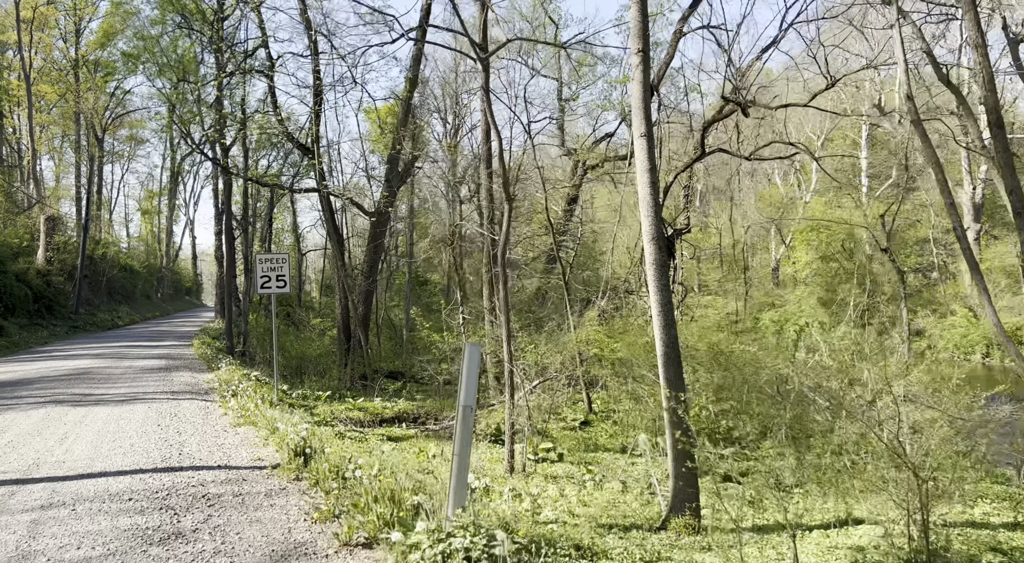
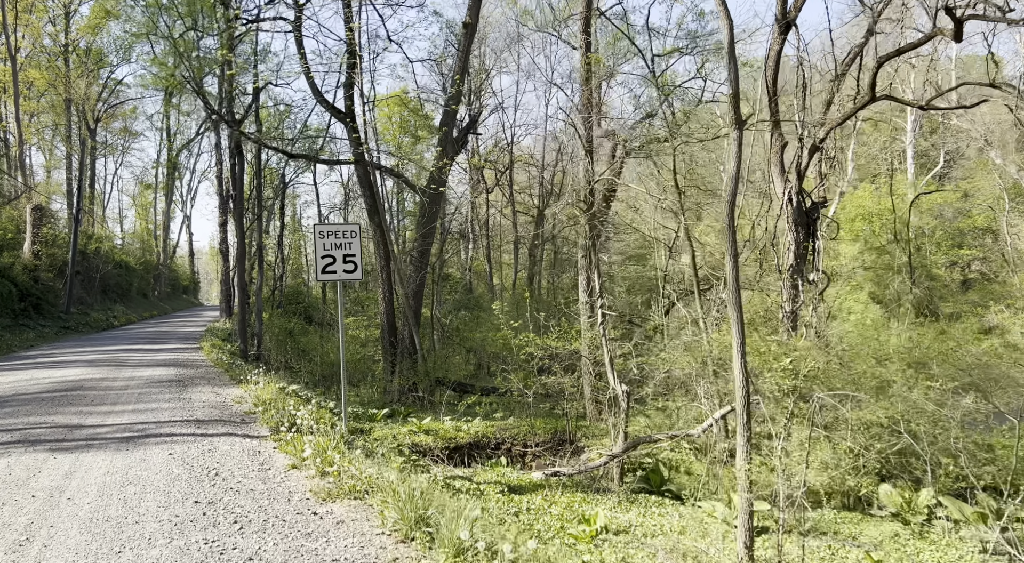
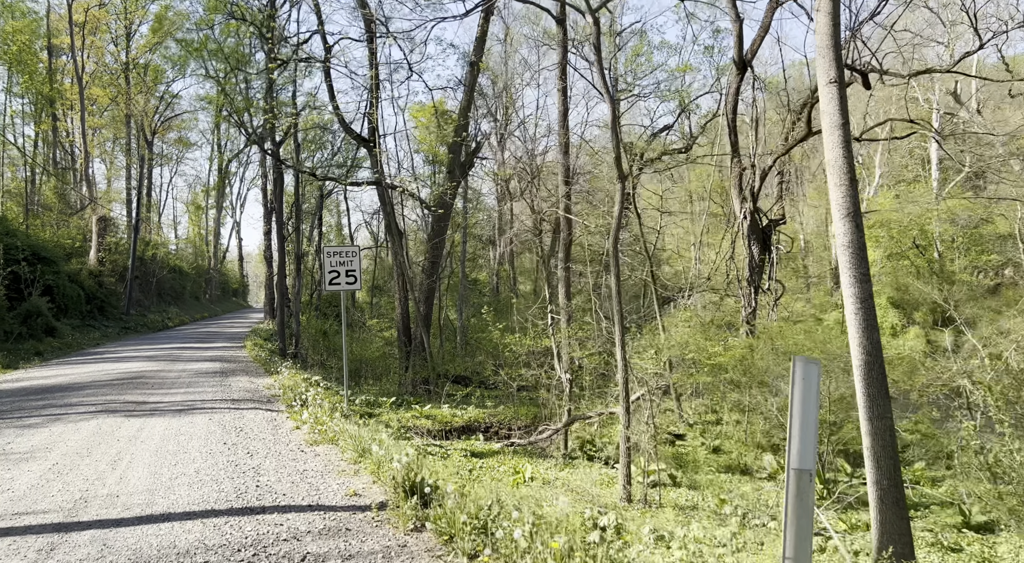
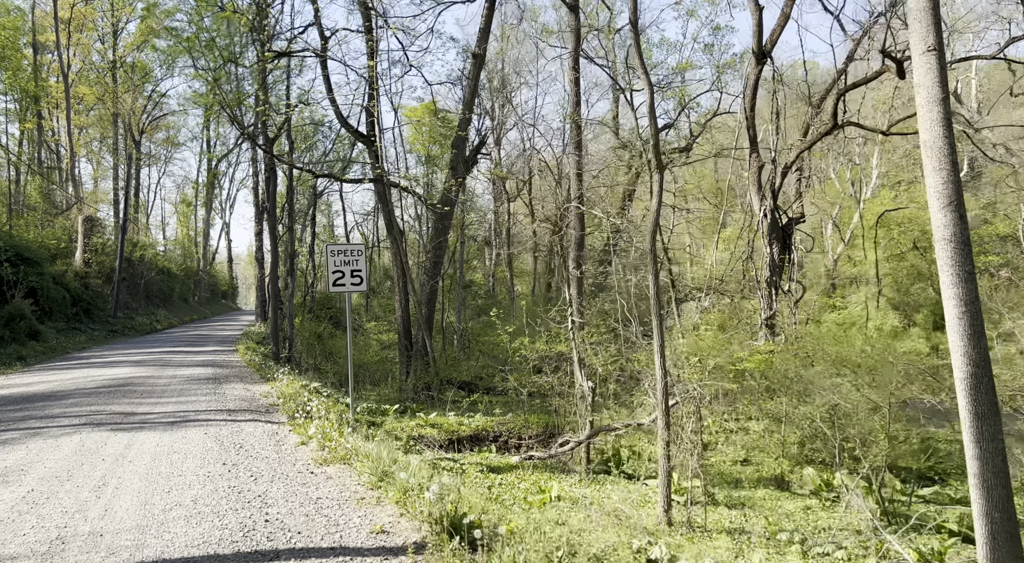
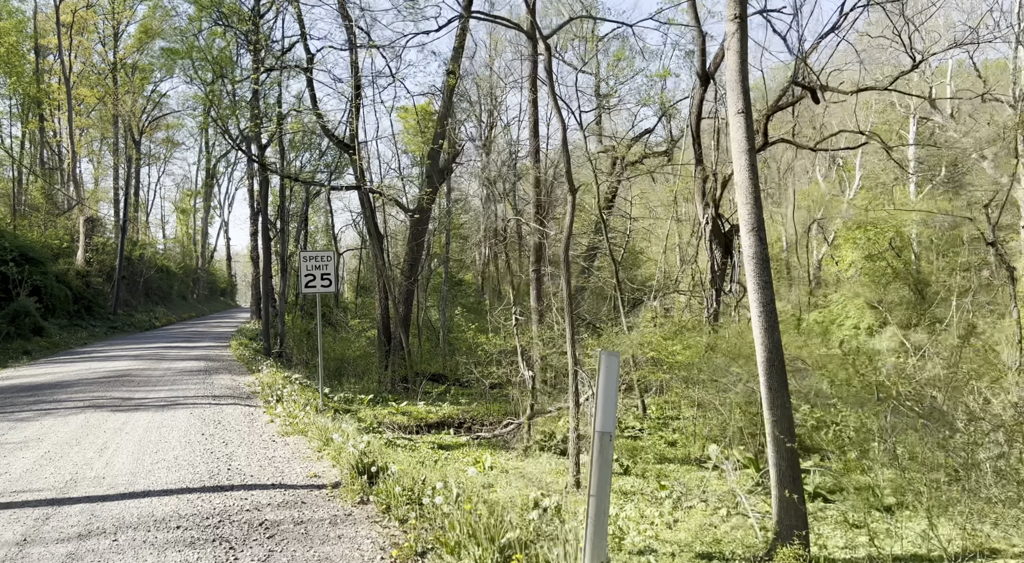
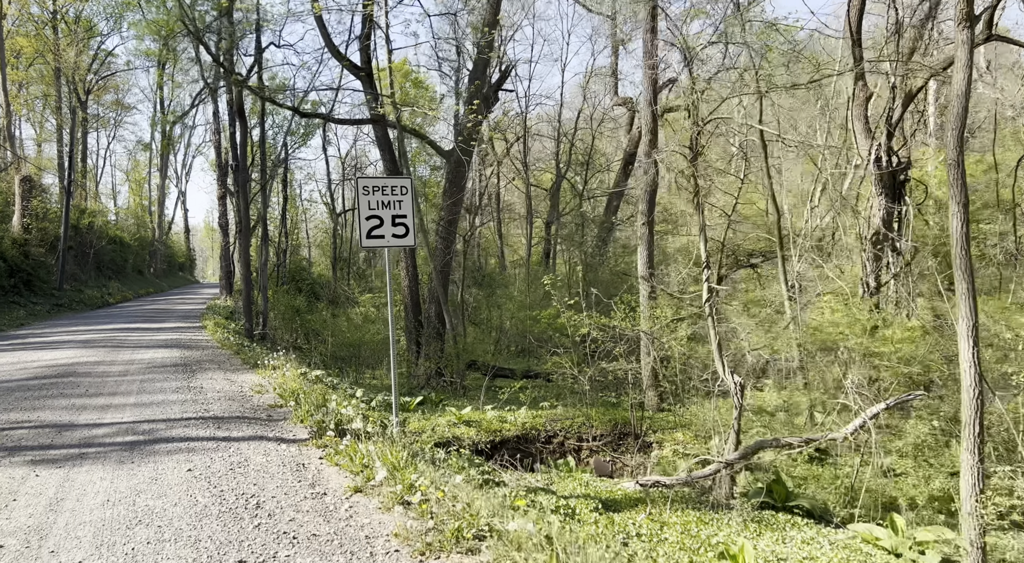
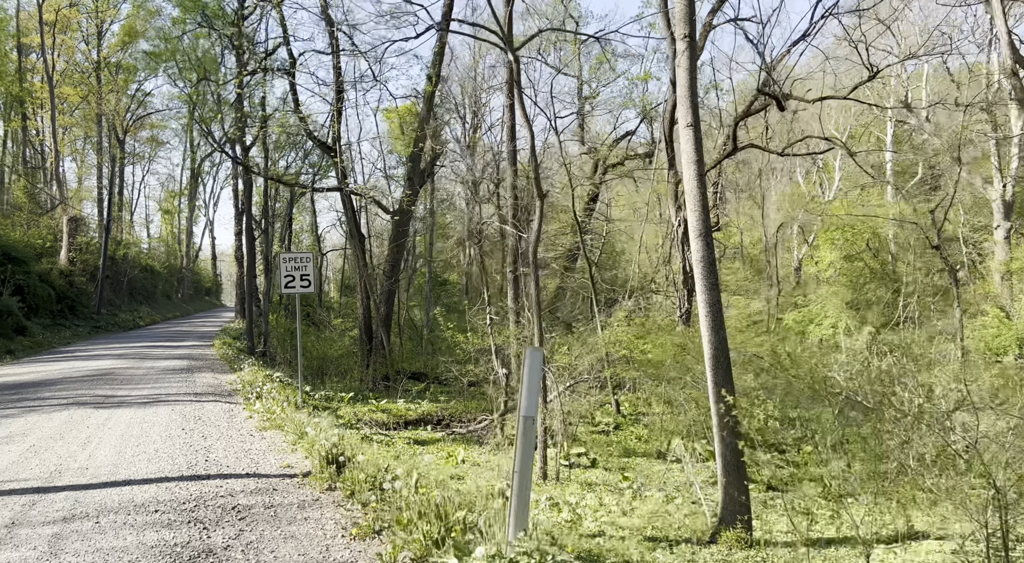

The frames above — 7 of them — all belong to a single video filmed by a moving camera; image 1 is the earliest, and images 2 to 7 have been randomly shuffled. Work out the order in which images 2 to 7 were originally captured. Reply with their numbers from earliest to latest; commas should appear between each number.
7, 5, 3, 4, 2, 6
